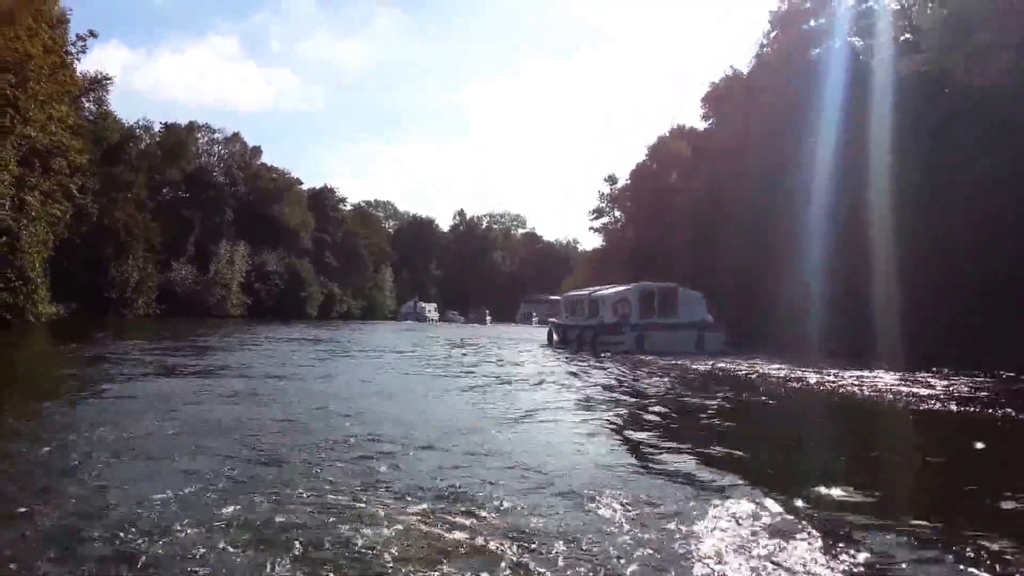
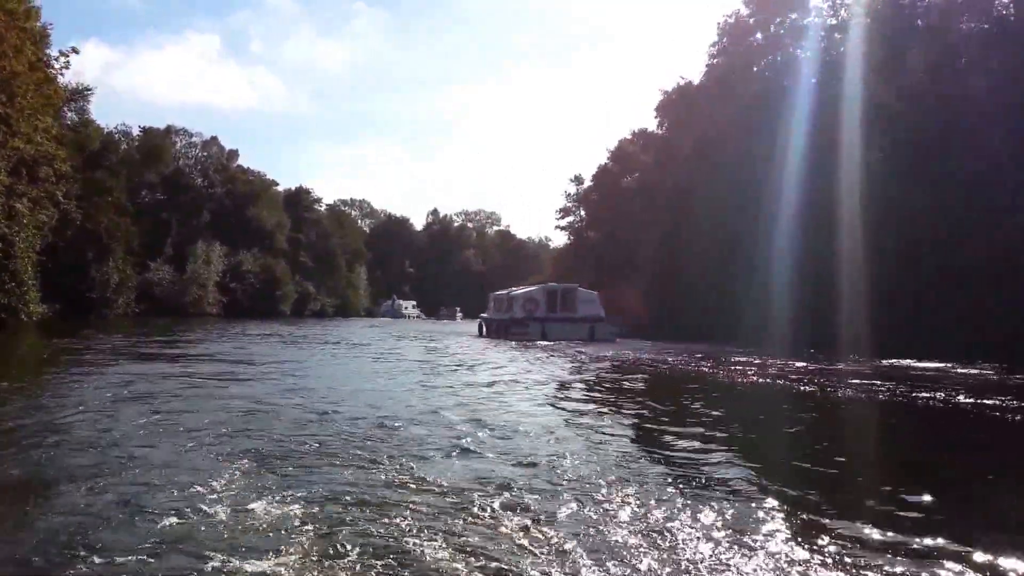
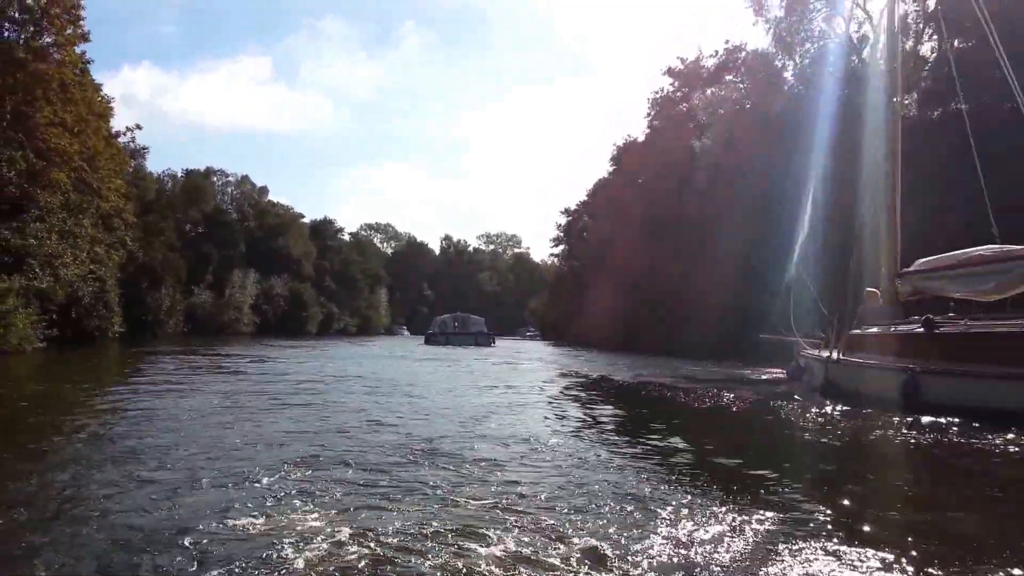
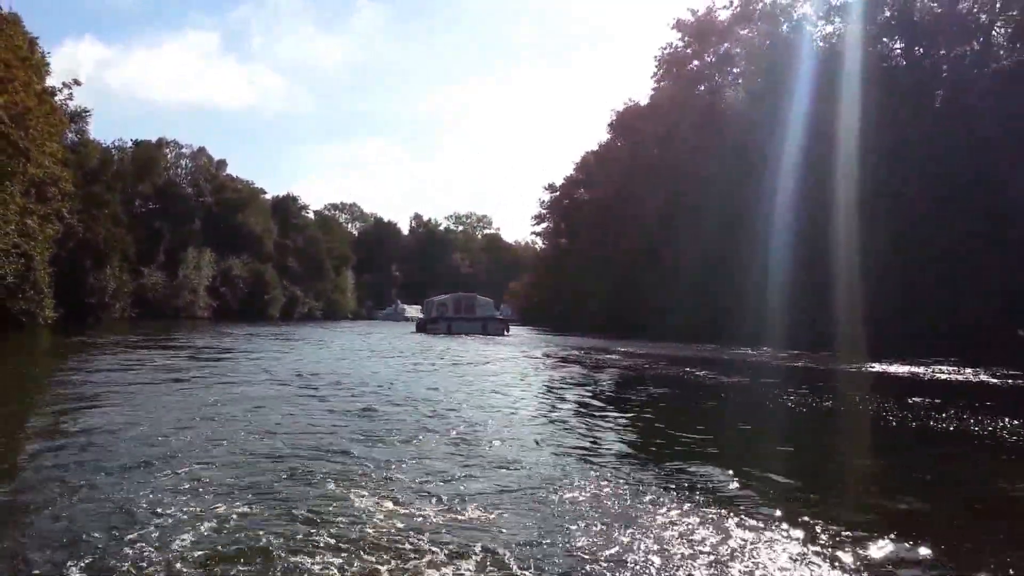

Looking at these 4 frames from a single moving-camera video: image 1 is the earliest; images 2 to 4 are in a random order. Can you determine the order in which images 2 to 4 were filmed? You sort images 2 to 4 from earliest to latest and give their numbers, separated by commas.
2, 4, 3
